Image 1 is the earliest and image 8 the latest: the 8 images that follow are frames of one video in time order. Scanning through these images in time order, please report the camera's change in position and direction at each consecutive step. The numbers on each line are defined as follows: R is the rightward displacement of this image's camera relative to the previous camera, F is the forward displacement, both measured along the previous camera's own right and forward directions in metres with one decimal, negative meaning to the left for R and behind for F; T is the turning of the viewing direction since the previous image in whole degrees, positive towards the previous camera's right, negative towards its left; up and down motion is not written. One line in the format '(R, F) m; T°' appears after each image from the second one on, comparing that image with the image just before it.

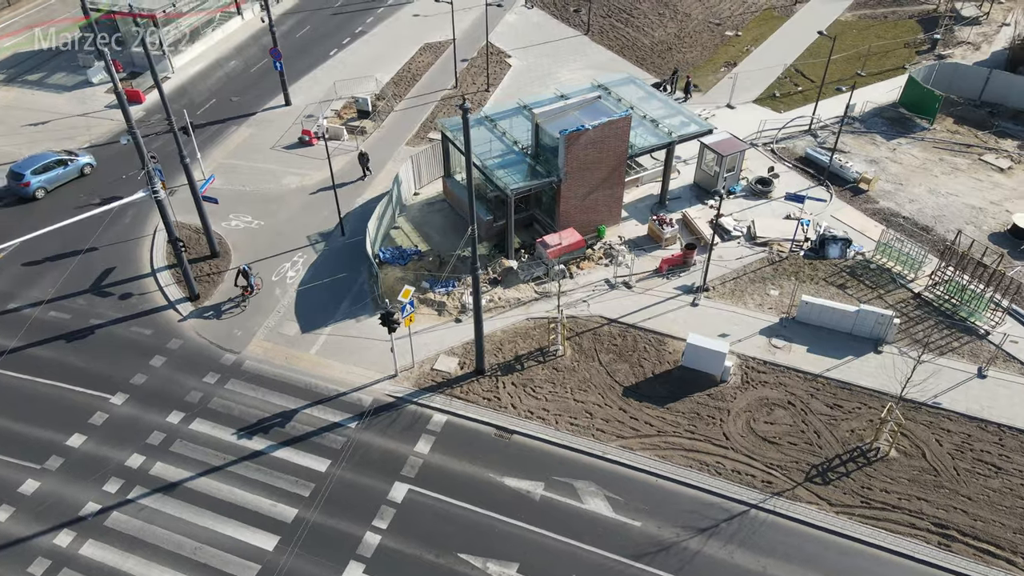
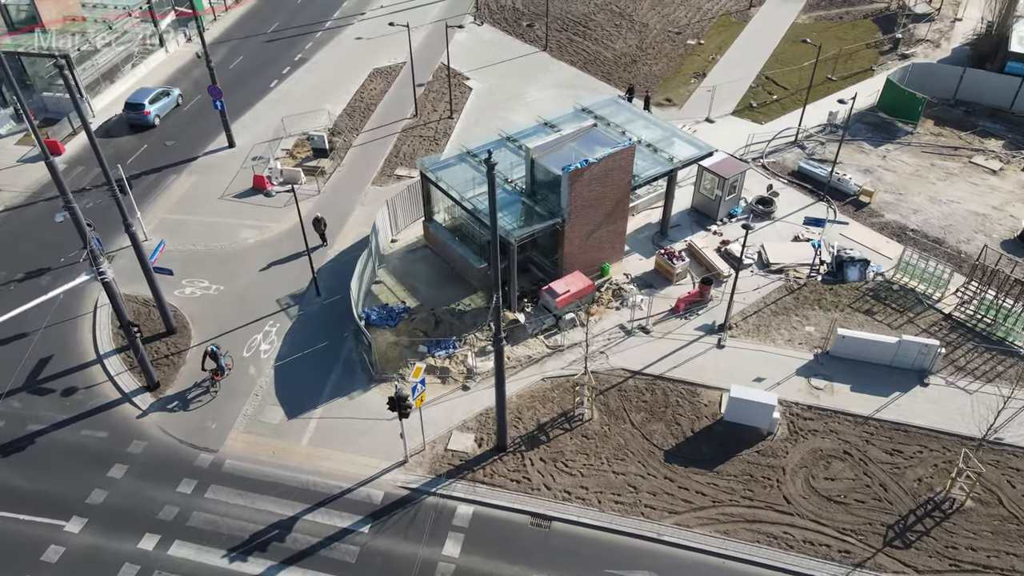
(-2.5, +3.0) m; +5°
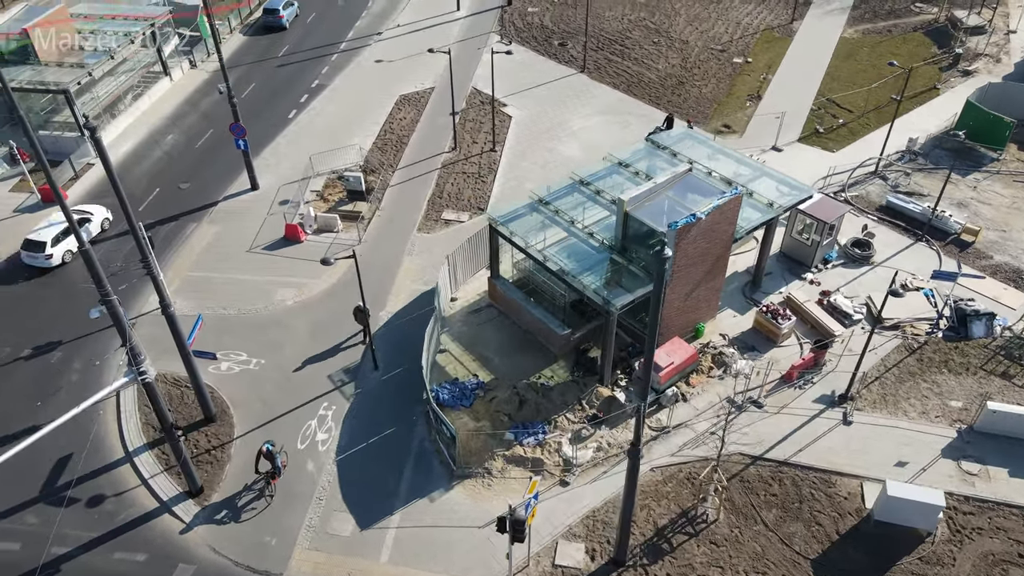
(-3.5, +3.5) m; +1°
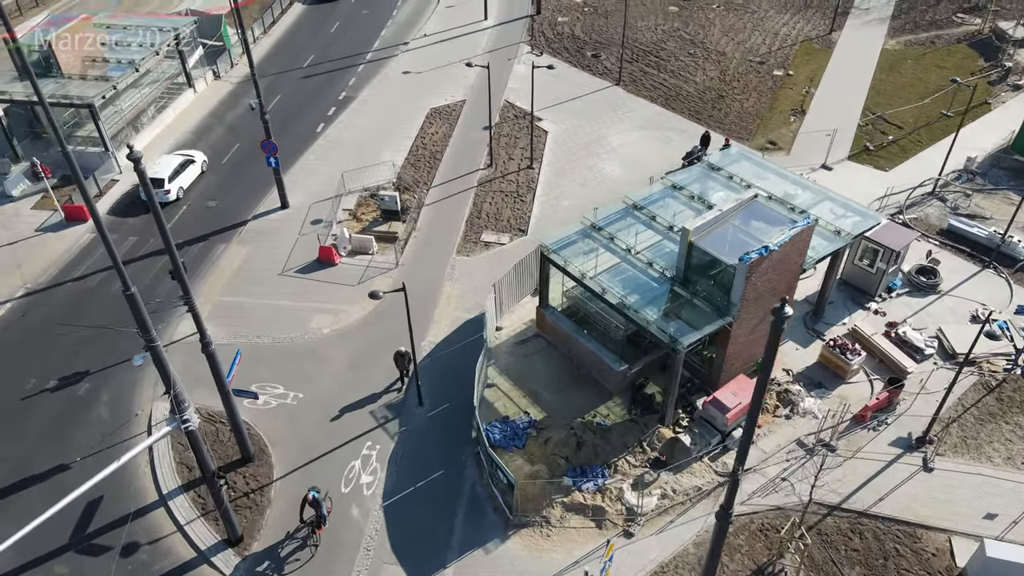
(-1.6, +1.3) m; 0°
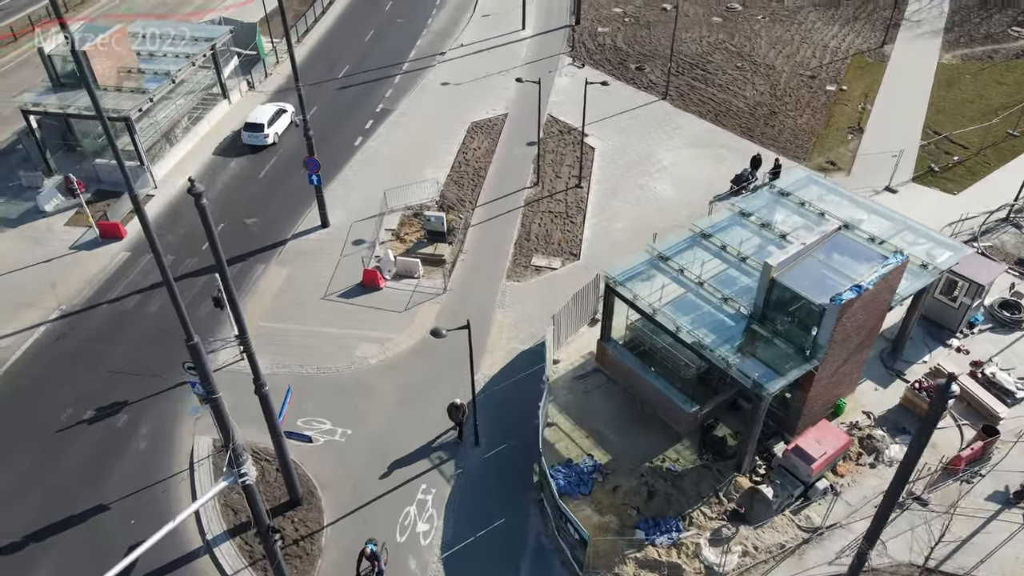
(-1.6, +1.4) m; -1°
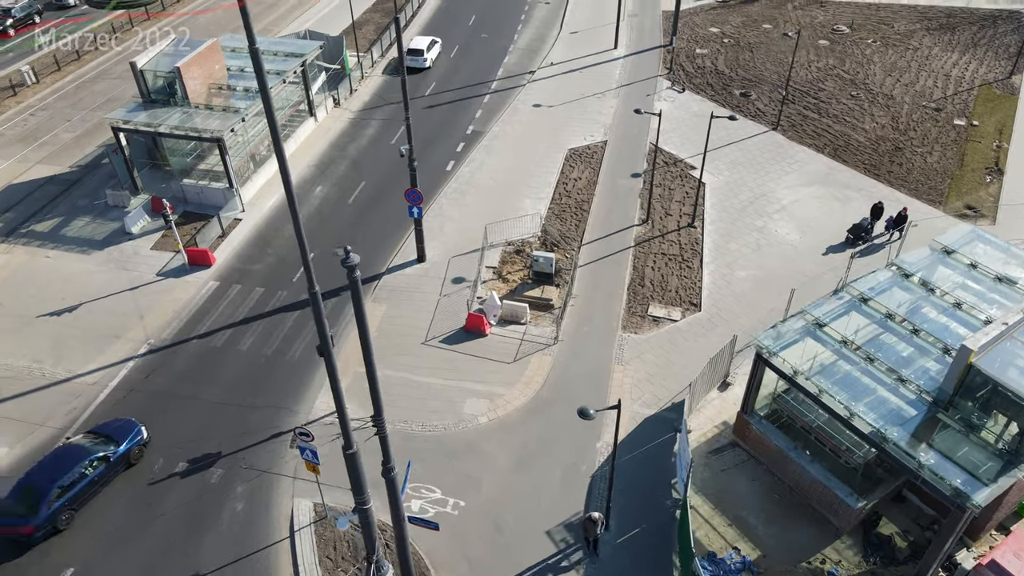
(-2.9, +2.2) m; -3°
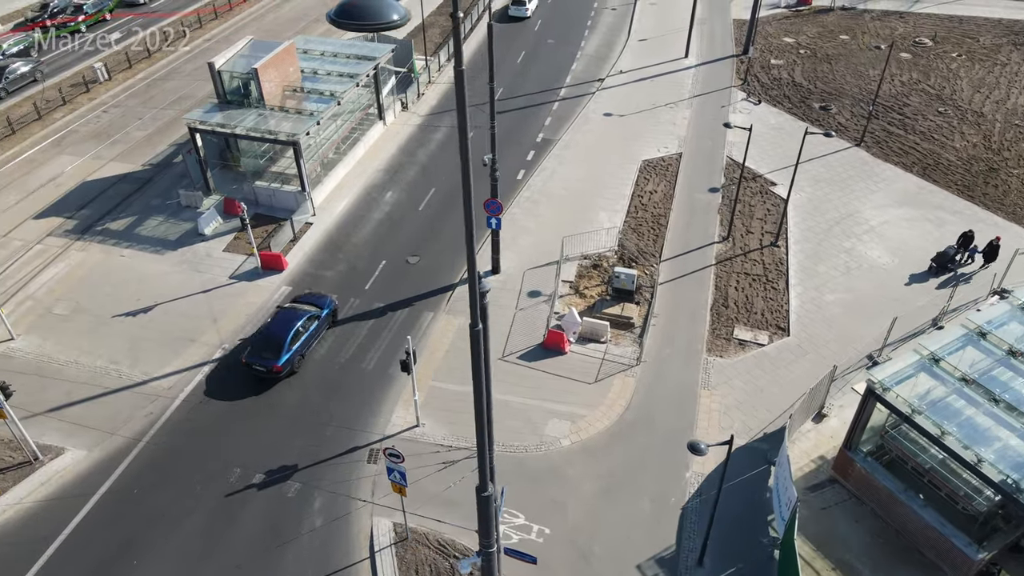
(-1.7, +0.8) m; -3°
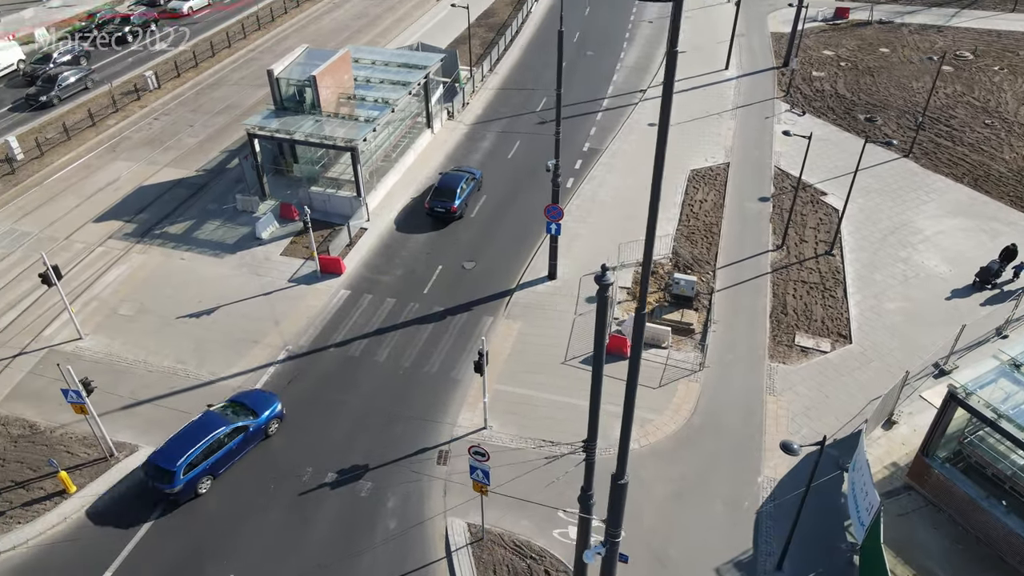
(-1.9, -0.2) m; -1°
